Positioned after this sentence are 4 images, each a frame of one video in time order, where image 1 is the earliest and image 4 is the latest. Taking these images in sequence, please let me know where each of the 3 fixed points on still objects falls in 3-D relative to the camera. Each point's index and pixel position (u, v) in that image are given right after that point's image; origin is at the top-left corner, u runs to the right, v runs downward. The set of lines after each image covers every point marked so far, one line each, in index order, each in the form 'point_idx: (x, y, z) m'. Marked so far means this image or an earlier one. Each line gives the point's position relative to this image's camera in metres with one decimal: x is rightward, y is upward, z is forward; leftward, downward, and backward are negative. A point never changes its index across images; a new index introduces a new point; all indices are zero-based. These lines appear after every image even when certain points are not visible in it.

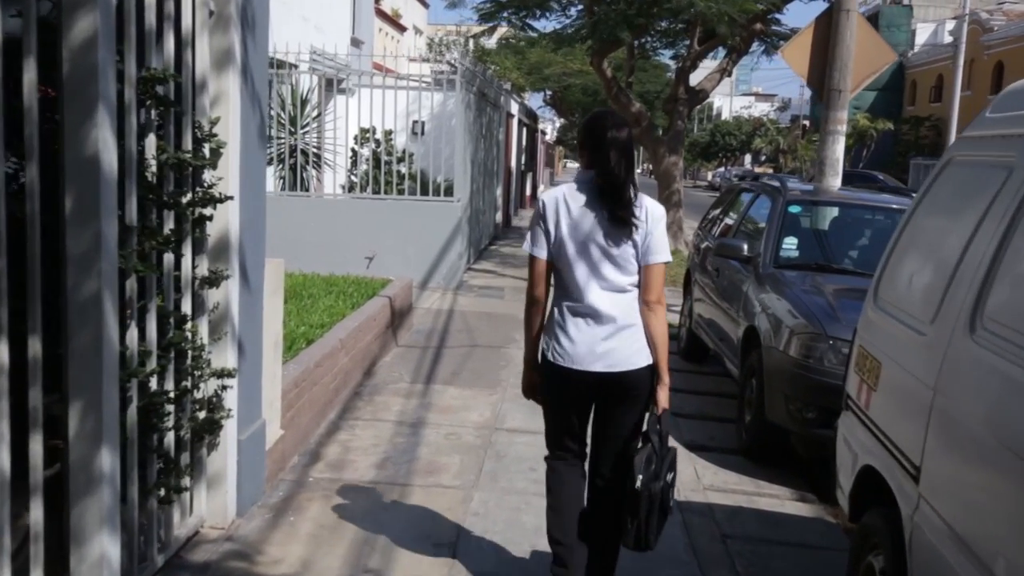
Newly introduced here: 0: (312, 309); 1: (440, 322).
0: (-1.5, -0.2, +7.4) m
1: (-0.8, -0.4, +10.1) m
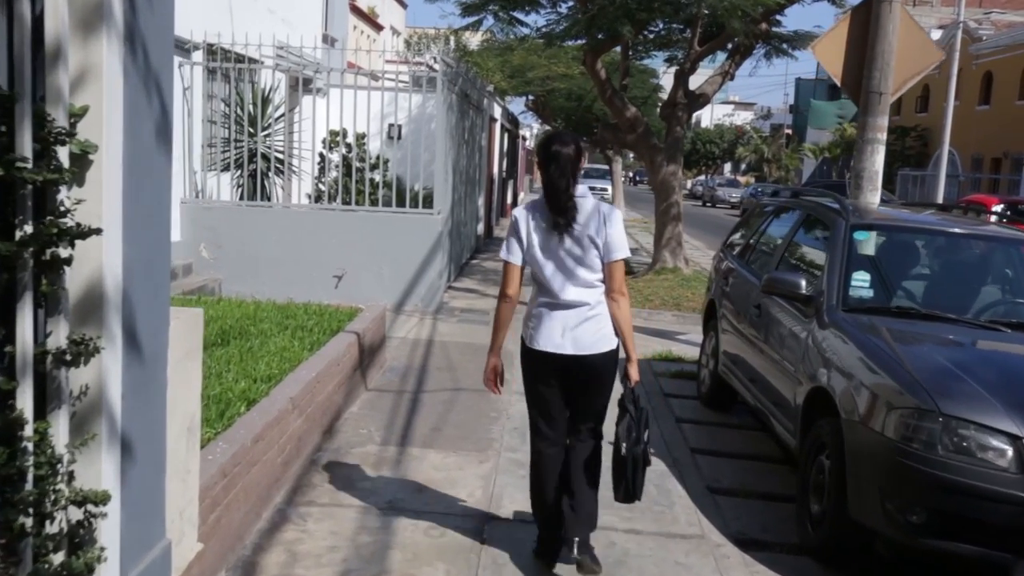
0: (-1.6, -0.4, +6.0) m
1: (-0.9, -0.6, +8.7) m
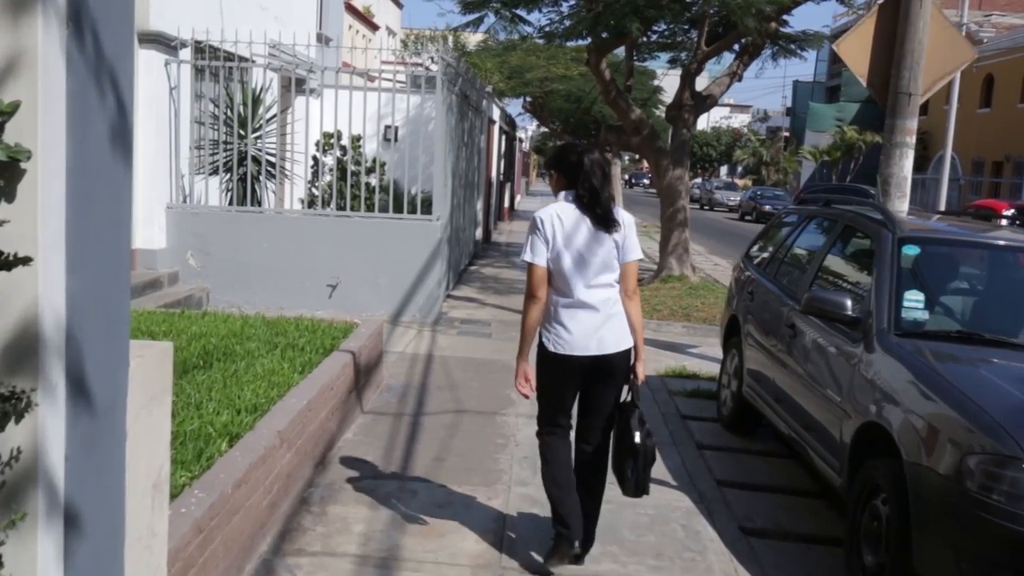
0: (-1.5, -0.5, +5.4) m
1: (-0.8, -0.7, +8.1) m
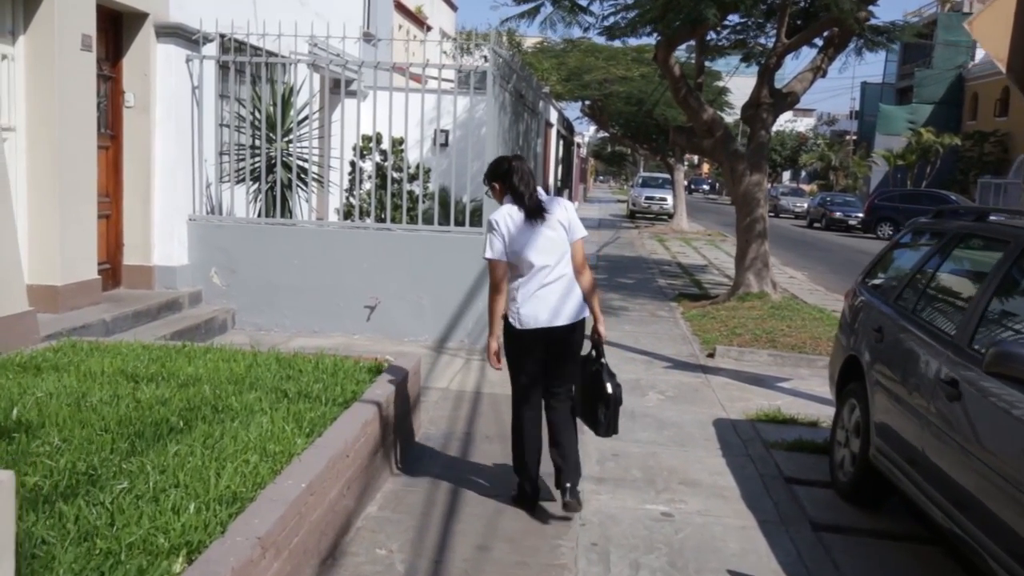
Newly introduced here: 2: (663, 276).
0: (-1.2, -0.7, +4.2) m
1: (-0.4, -0.9, +6.9) m
2: (+2.7, +0.2, +17.3) m
